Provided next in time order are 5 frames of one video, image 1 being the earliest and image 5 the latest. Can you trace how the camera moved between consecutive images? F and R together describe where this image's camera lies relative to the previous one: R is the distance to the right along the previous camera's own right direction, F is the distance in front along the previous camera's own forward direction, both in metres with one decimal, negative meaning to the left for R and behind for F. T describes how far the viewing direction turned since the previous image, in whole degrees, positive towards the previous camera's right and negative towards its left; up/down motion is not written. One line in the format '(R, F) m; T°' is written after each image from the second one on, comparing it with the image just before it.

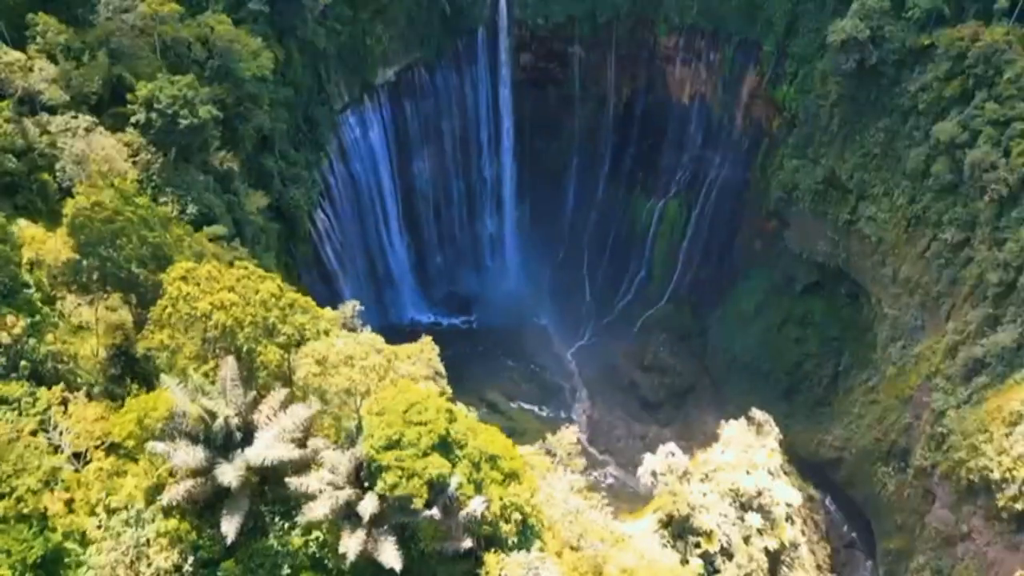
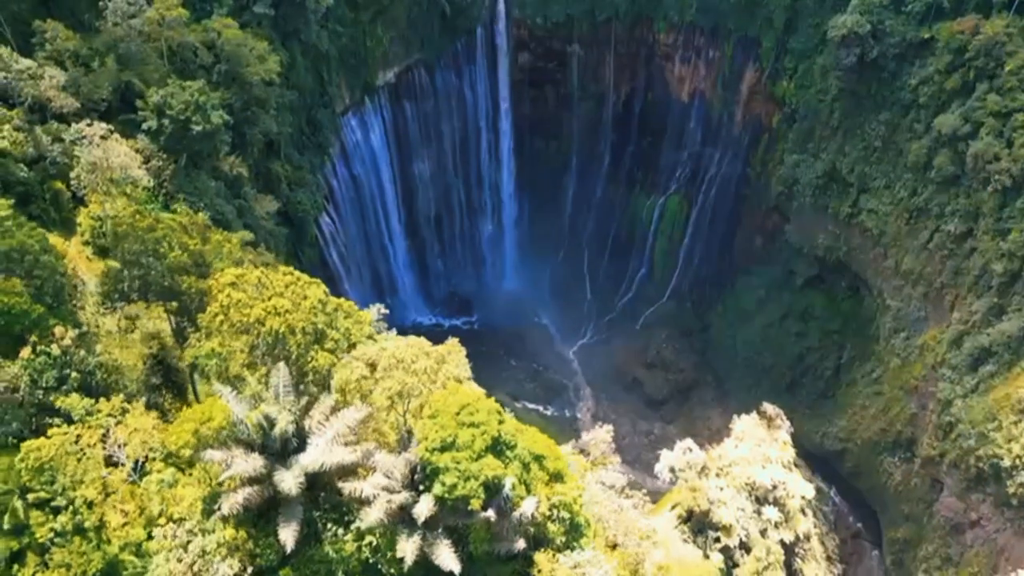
(-0.9, 0.0) m; +1°
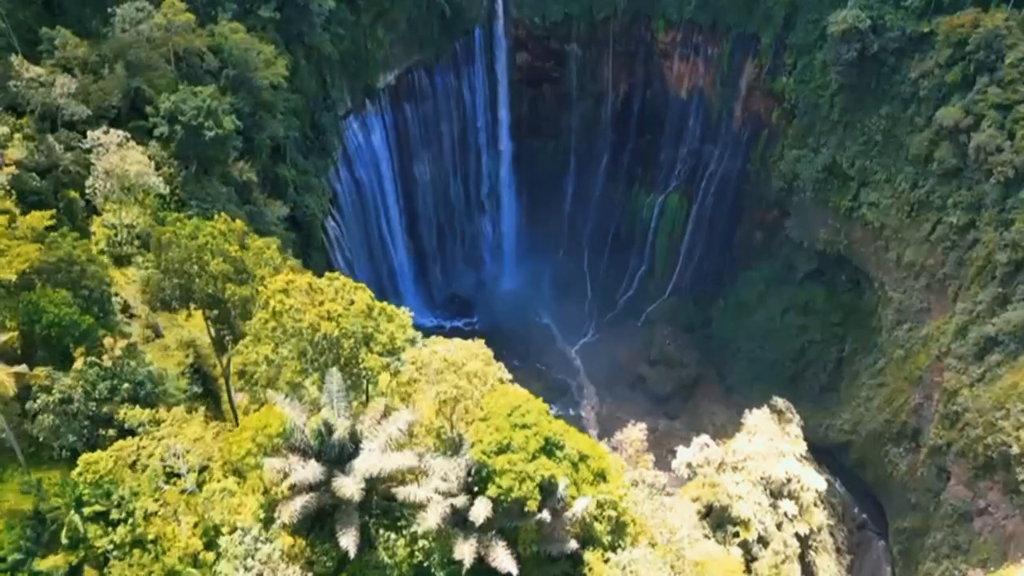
(-0.9, 0.0) m; +1°
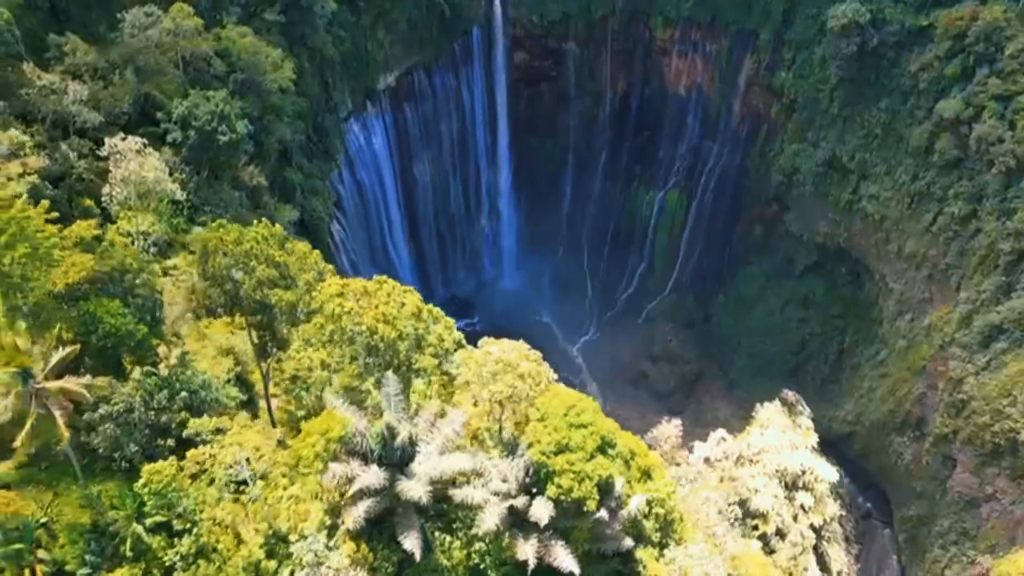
(-0.9, 0.0) m; +1°
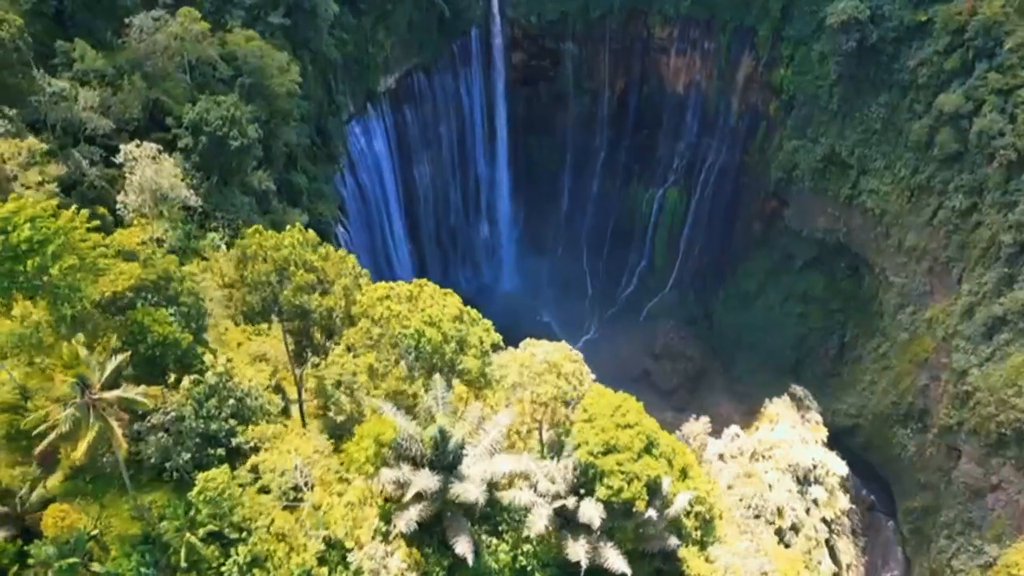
(-0.8, 0.0) m; +1°
